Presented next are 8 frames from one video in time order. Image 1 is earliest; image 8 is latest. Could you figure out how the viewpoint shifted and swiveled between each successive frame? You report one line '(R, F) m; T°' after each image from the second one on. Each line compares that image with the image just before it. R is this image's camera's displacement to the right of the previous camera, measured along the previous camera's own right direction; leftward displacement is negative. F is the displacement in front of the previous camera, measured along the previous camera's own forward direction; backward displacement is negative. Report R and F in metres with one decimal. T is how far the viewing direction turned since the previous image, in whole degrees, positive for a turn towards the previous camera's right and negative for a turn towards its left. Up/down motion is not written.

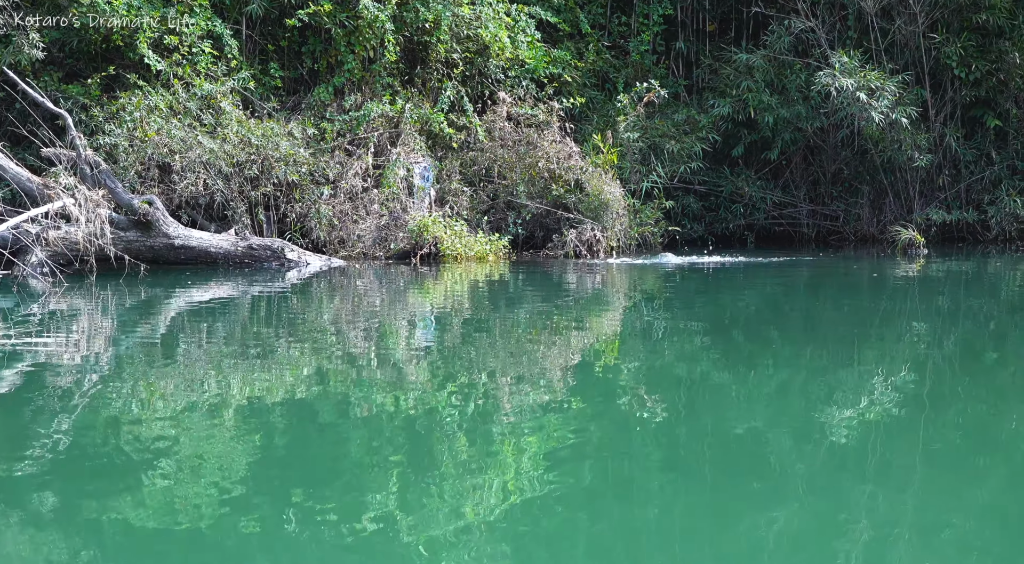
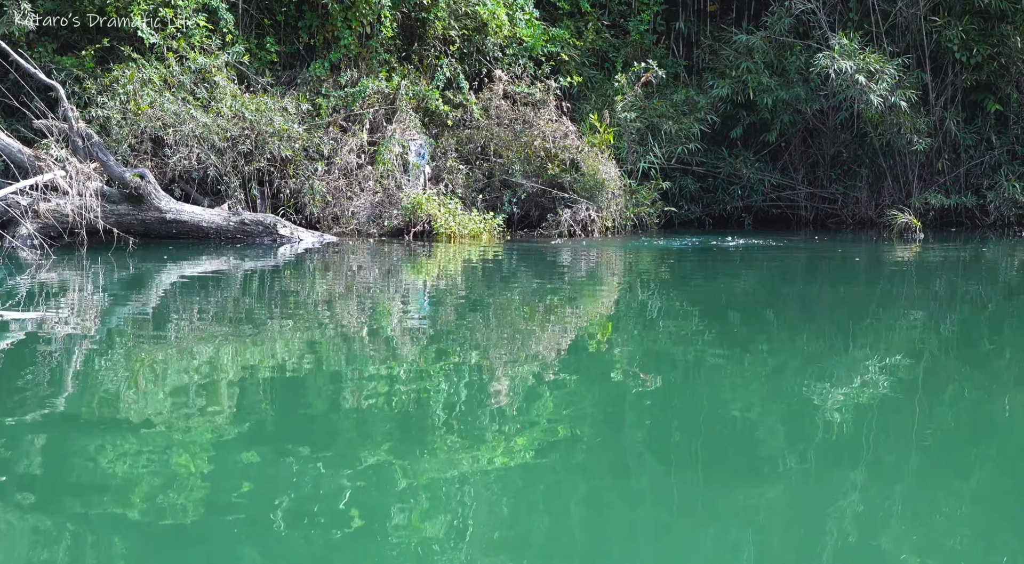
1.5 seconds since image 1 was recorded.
(0.0, 0.0) m; 0°
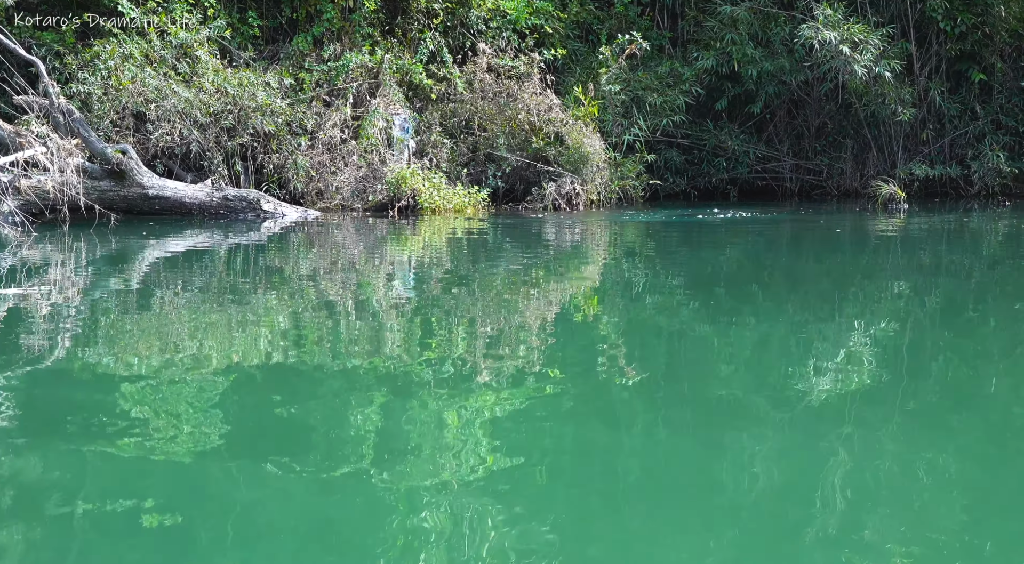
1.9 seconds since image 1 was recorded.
(0.0, 0.0) m; 0°
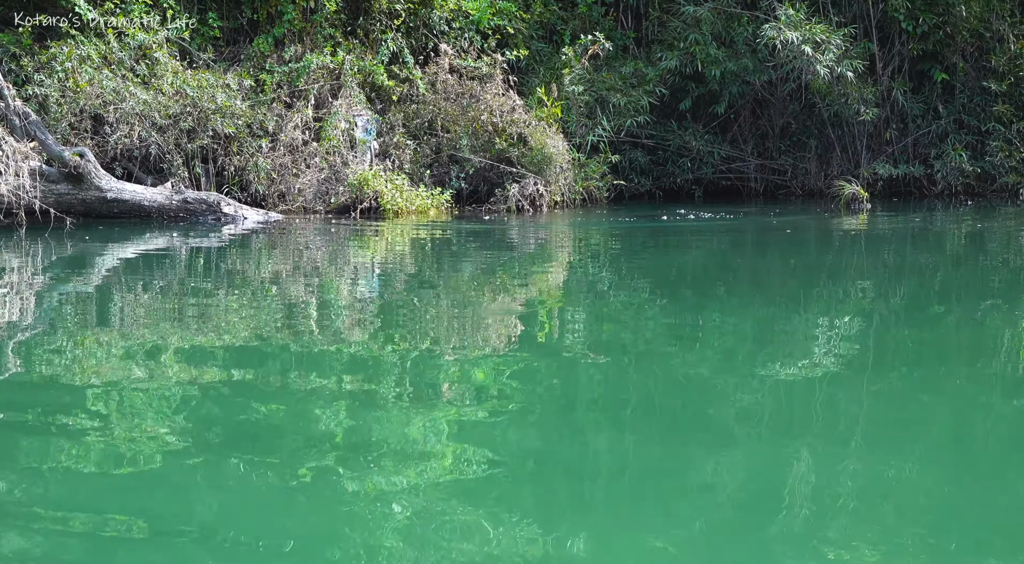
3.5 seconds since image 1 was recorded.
(+0.1, 0.0) m; +1°
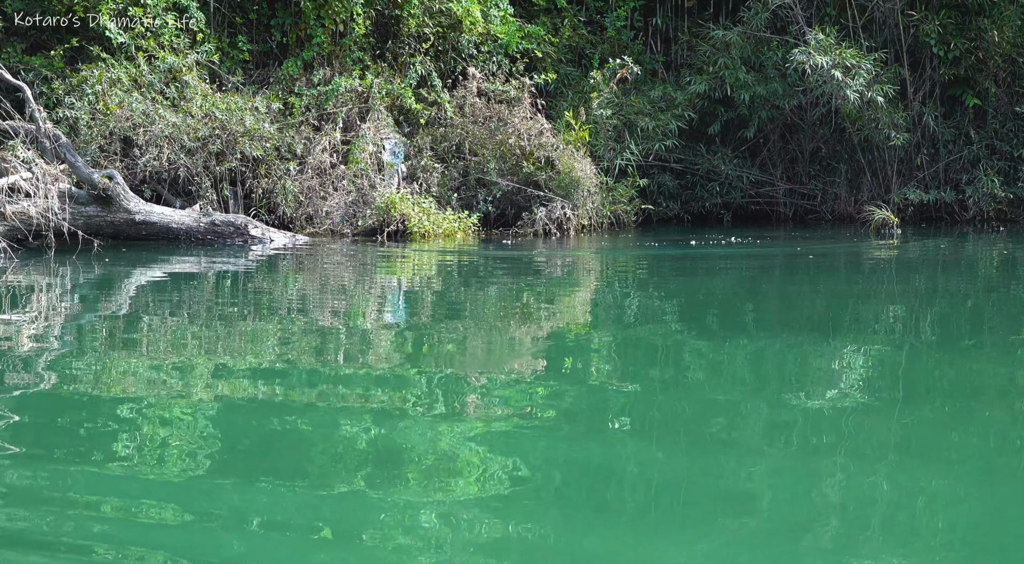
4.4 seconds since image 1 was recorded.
(0.0, 0.0) m; -1°
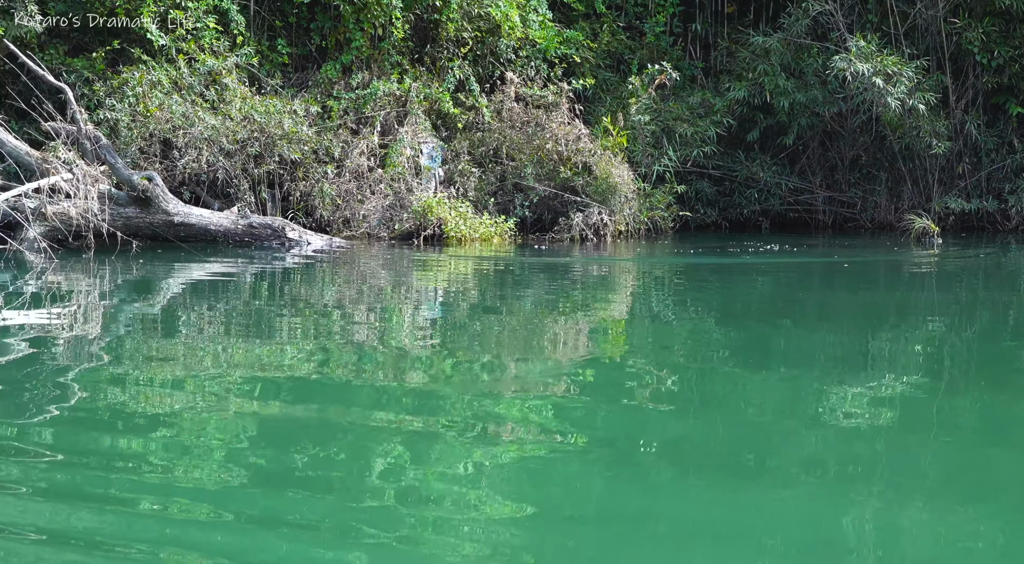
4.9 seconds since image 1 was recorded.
(-0.1, 0.0) m; -1°
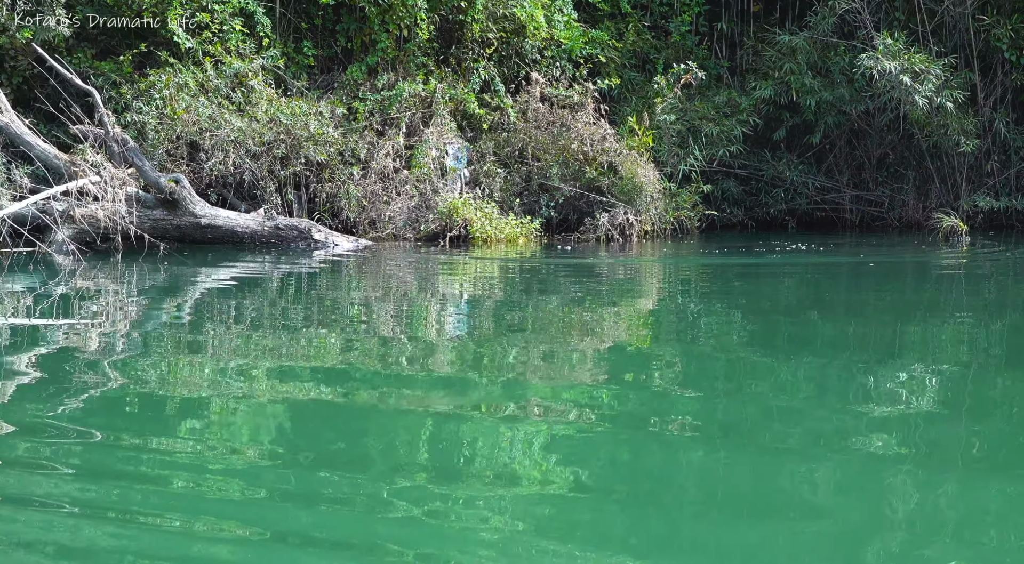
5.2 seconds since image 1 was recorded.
(0.0, 0.0) m; -1°
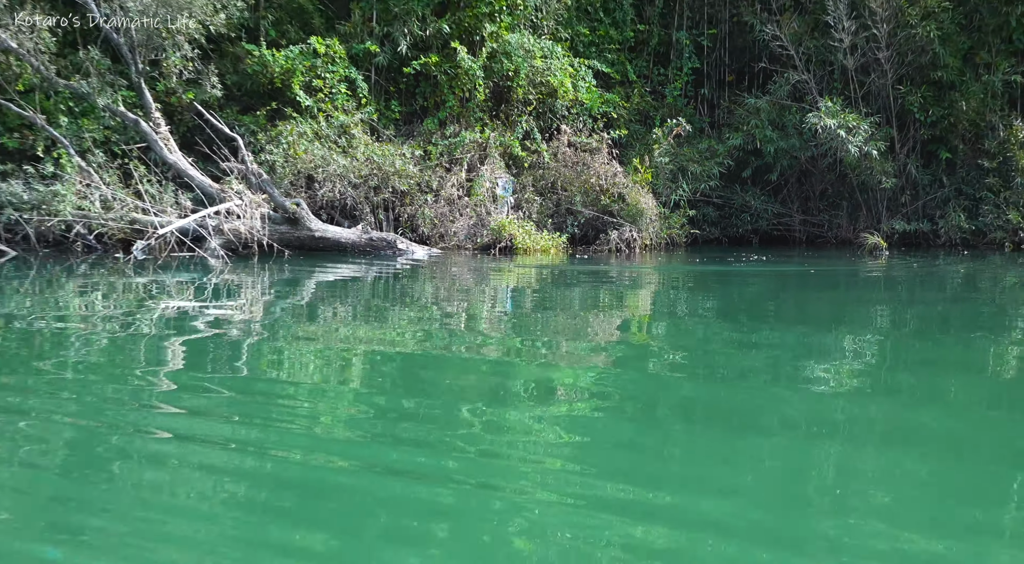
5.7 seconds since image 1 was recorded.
(0.0, -1.7) m; -1°
